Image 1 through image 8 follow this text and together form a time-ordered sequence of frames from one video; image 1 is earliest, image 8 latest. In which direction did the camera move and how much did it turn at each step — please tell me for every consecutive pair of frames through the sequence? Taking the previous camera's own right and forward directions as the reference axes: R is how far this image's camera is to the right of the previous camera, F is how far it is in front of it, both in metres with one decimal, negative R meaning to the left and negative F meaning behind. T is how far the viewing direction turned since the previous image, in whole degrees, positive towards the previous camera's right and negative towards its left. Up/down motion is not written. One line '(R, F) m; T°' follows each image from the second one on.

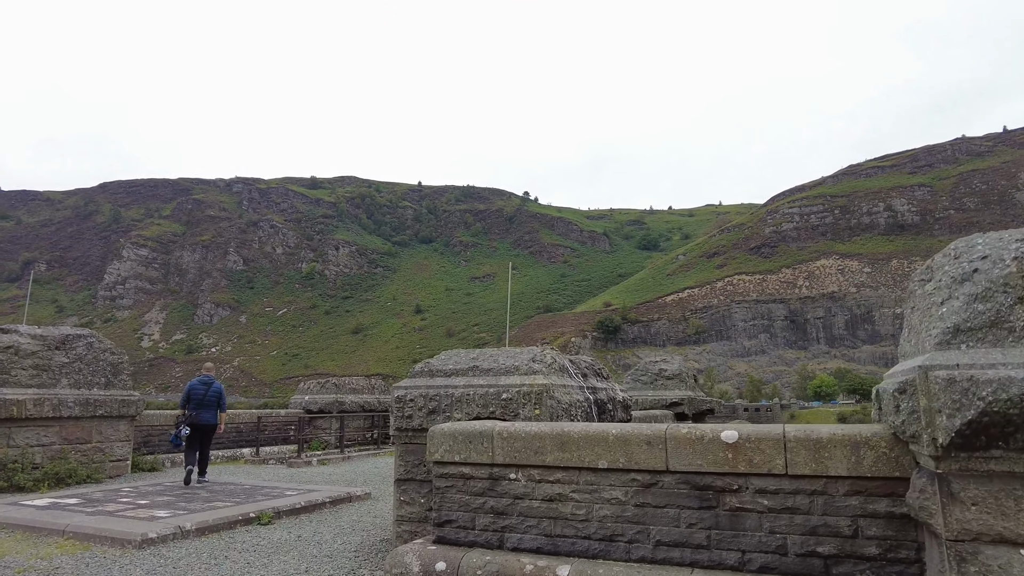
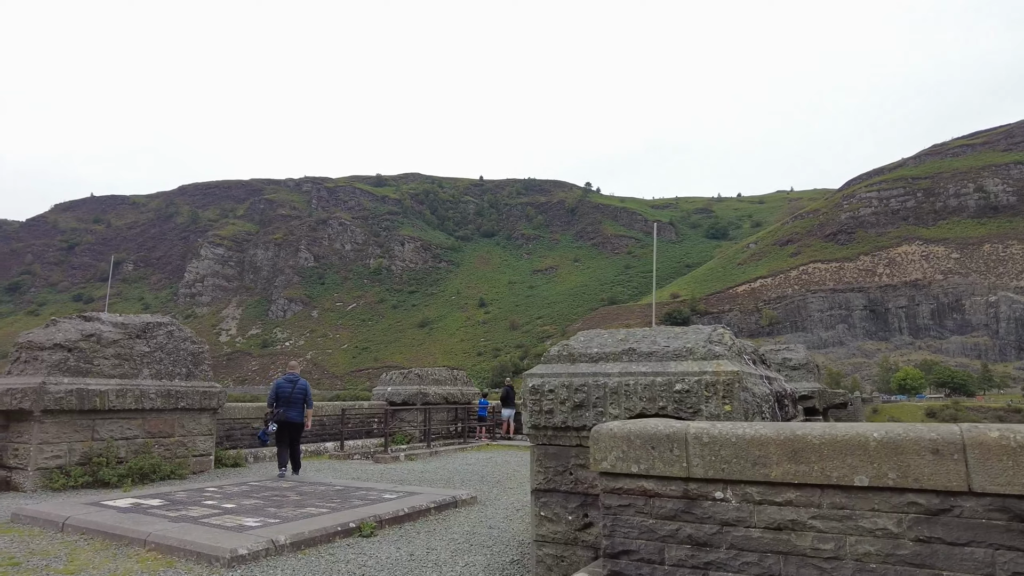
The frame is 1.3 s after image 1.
(-0.6, +1.0) m; -5°
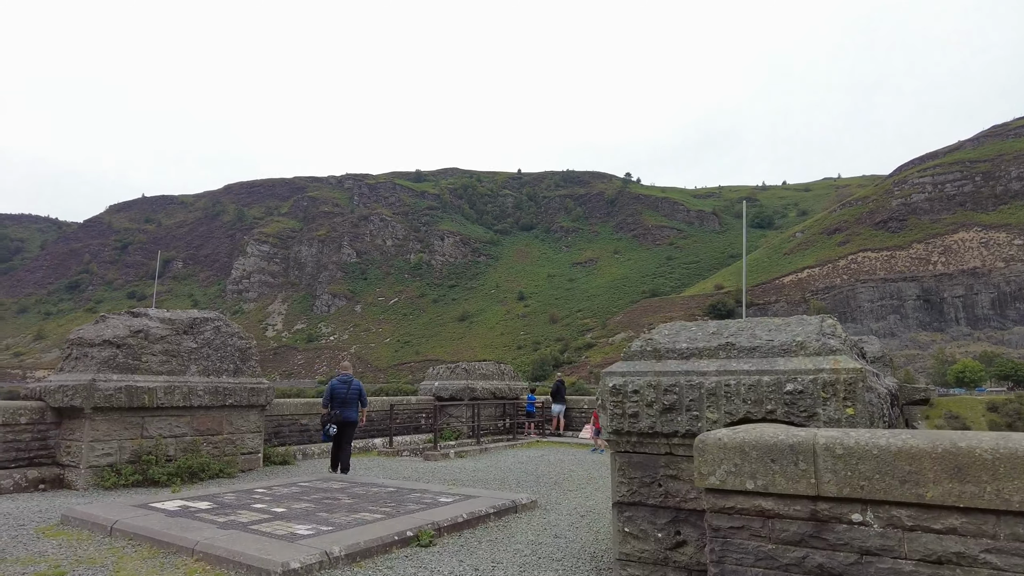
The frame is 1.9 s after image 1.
(-0.2, +0.4) m; -3°
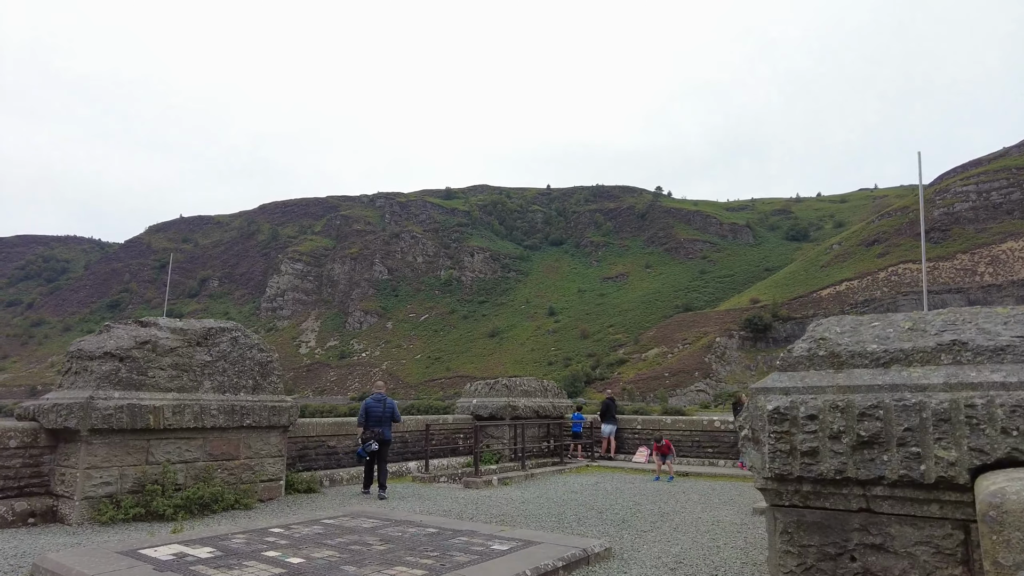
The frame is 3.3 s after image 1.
(-0.3, +1.1) m; -3°
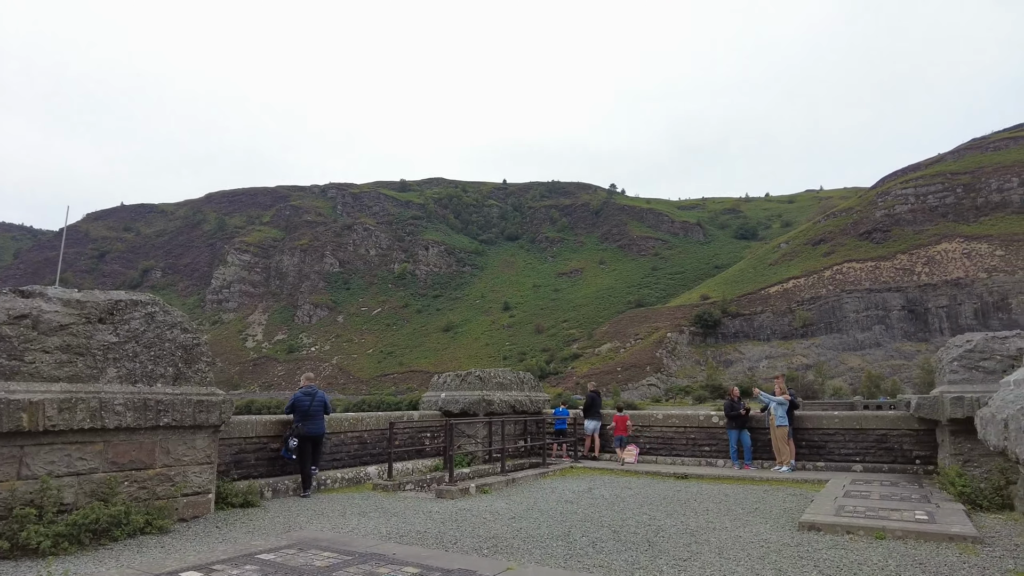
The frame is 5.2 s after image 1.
(-0.4, +1.5) m; +4°
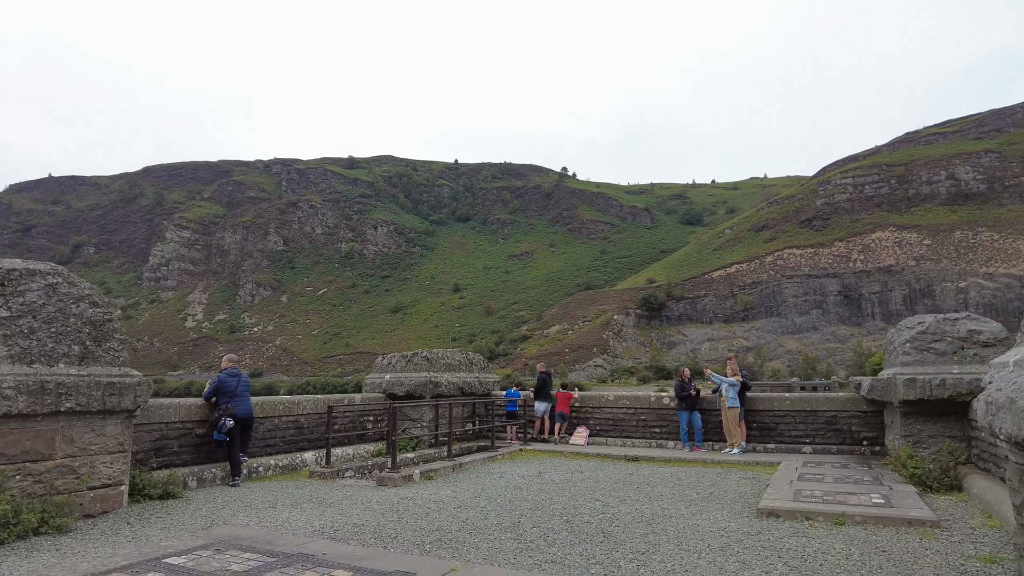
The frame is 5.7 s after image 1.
(0.0, +0.5) m; +4°
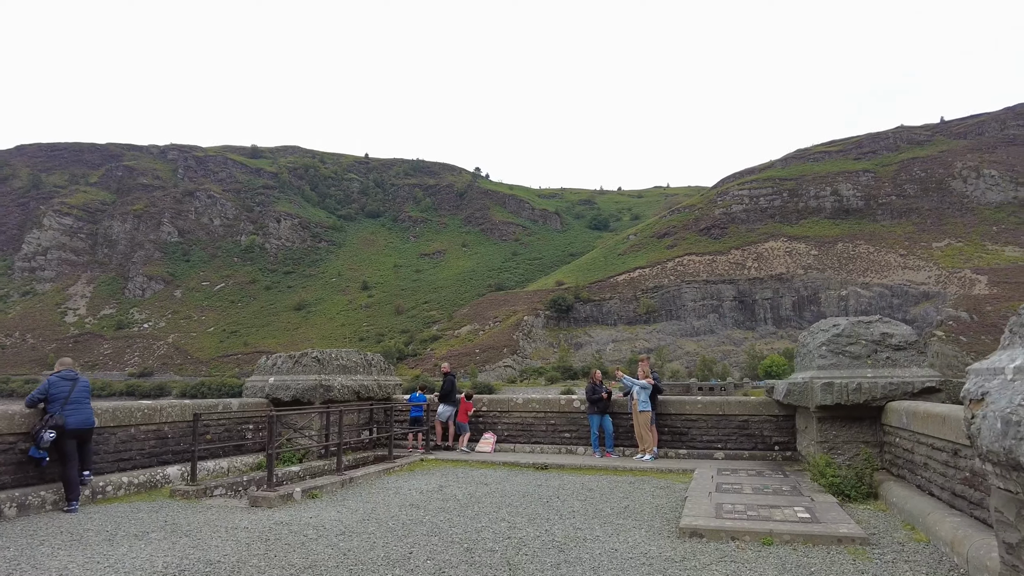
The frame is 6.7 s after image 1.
(+0.1, +0.8) m; +8°
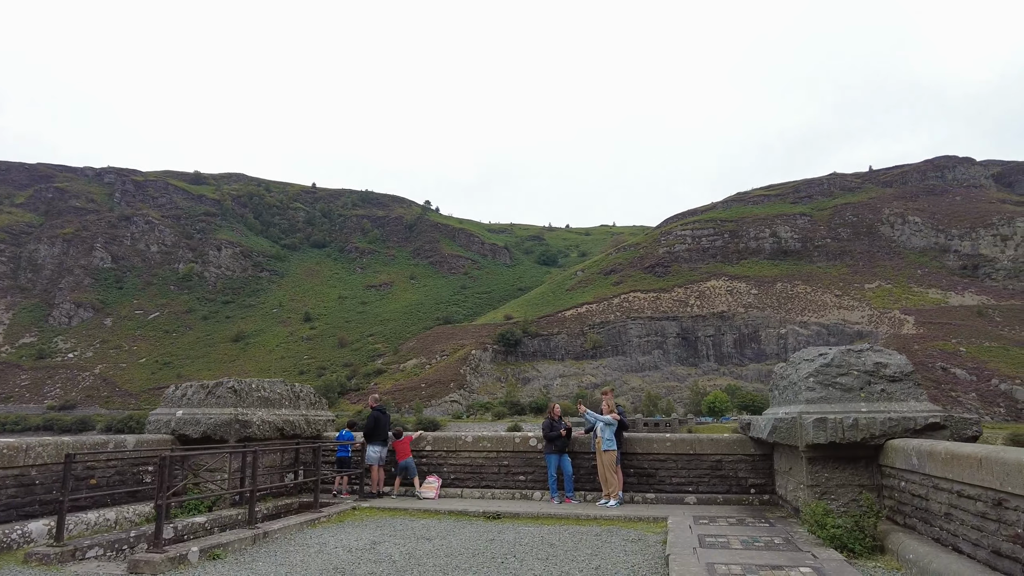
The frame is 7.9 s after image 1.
(0.0, +1.0) m; +5°
